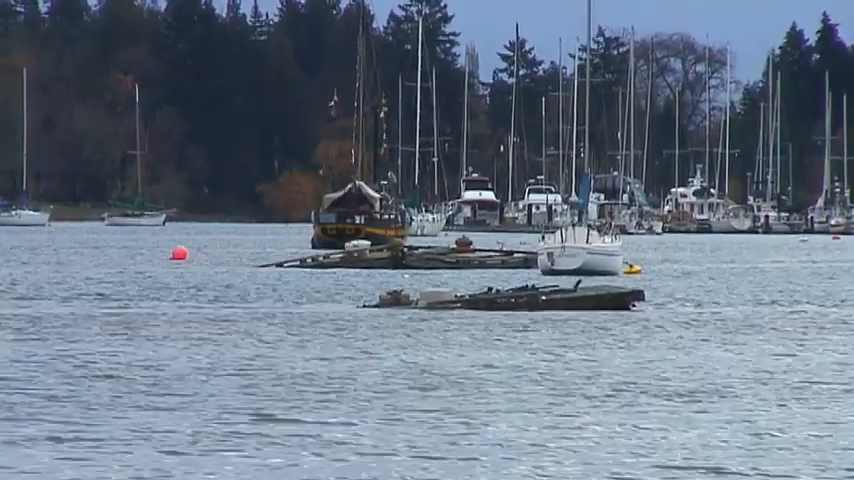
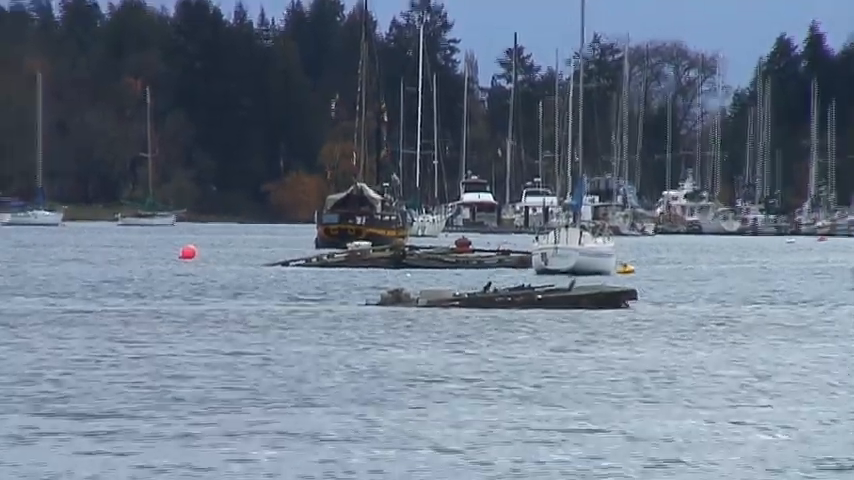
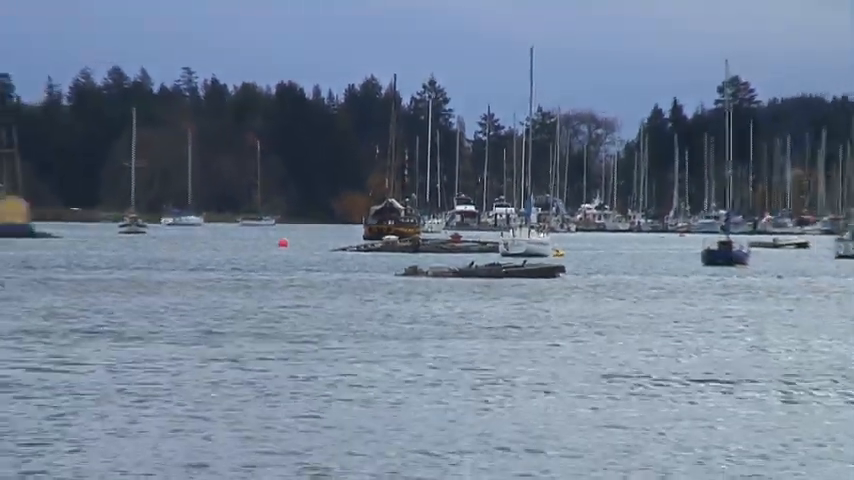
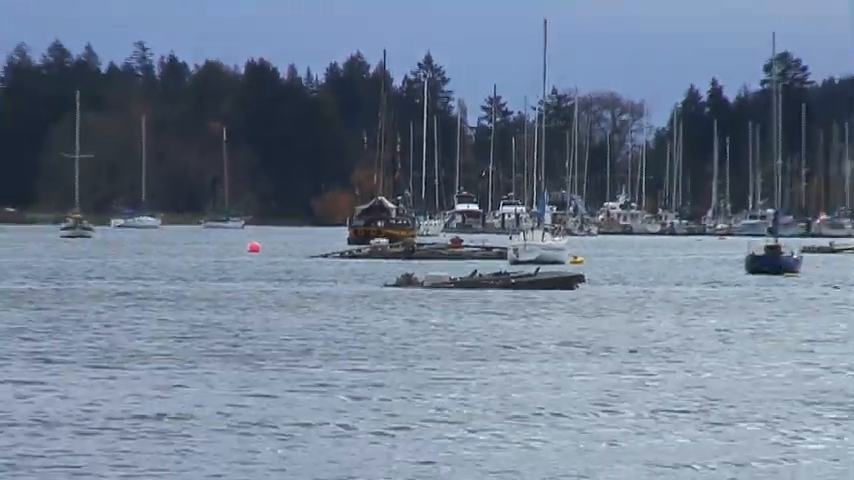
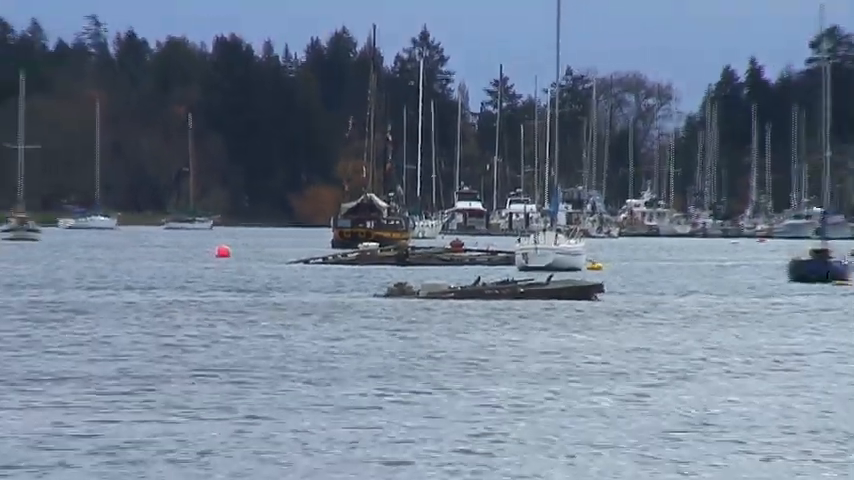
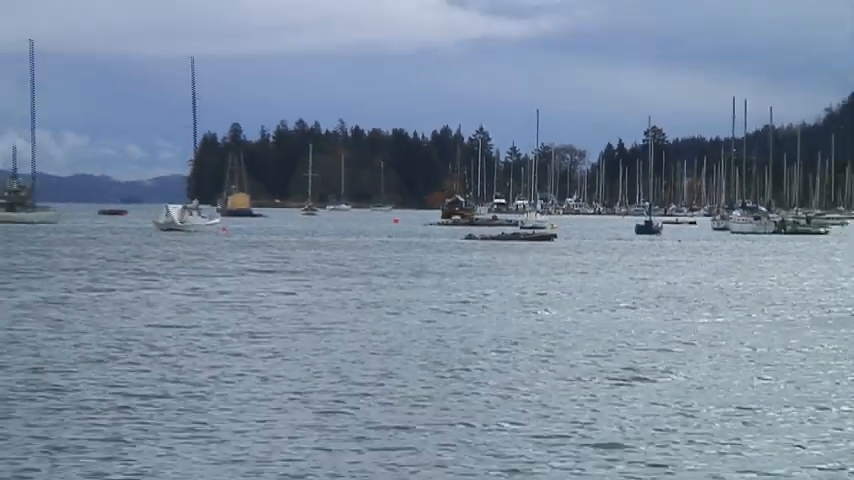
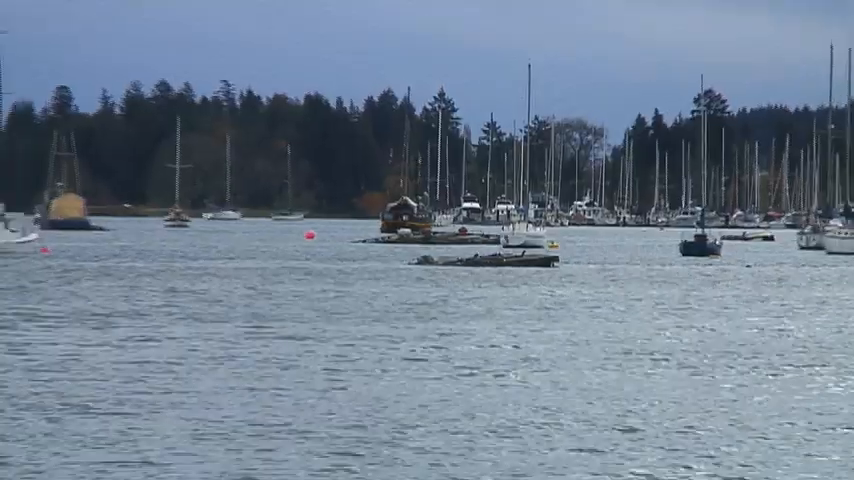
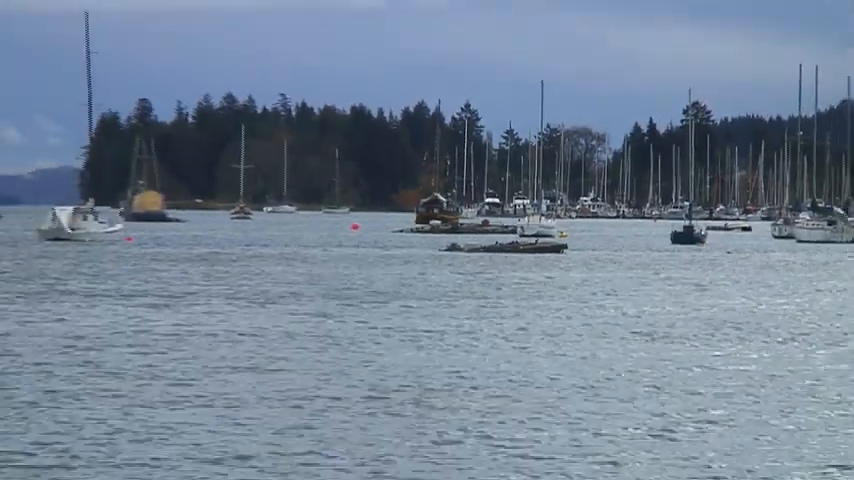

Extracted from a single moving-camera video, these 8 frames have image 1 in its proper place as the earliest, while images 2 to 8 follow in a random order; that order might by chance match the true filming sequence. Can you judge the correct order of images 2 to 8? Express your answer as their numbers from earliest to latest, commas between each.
2, 5, 4, 3, 7, 8, 6
